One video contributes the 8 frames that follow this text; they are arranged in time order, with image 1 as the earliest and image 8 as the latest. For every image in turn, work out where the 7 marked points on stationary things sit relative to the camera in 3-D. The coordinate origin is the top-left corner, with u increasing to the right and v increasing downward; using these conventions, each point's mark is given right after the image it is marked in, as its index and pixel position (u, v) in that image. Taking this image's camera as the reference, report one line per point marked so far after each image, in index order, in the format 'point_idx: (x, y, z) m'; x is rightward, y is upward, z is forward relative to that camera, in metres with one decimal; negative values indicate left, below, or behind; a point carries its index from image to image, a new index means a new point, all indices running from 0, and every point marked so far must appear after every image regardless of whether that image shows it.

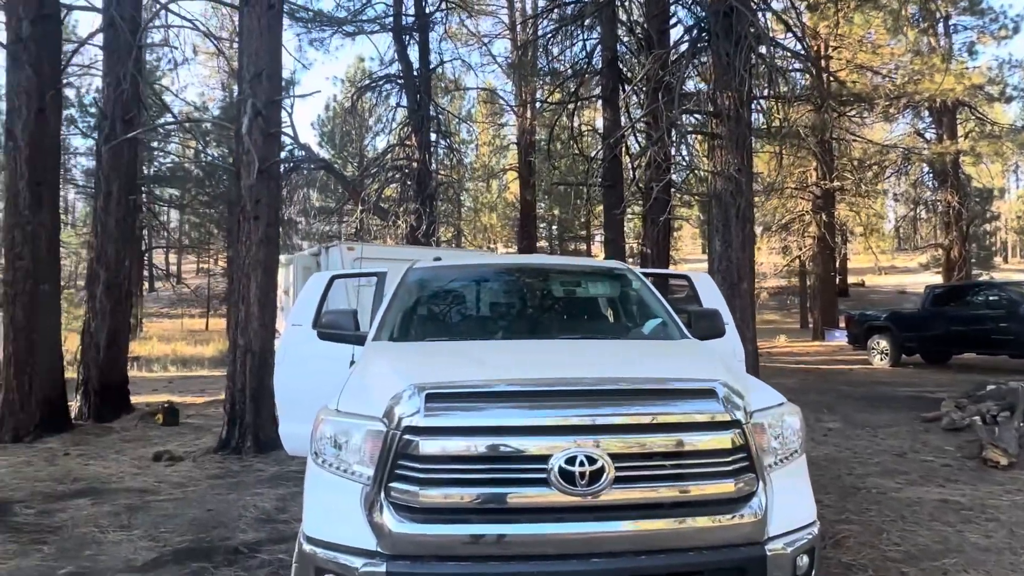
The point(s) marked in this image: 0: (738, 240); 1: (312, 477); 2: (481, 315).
0: (+2.9, +0.6, +8.7) m
1: (-0.8, -0.8, +2.7) m
2: (-0.2, -0.2, +4.2) m
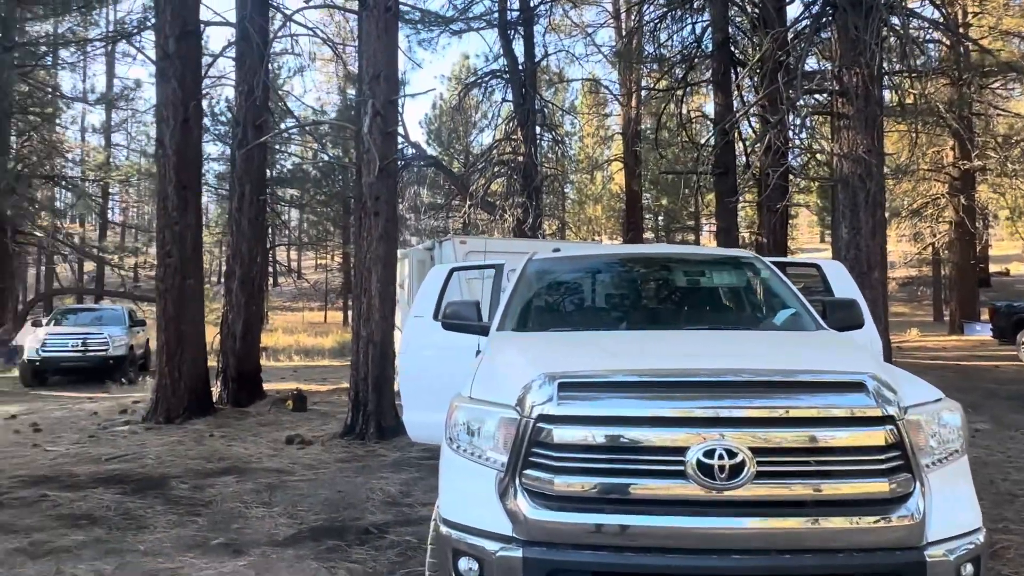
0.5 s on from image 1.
0: (+4.3, +0.7, +8.2) m
1: (-0.3, -0.7, +2.8) m
2: (+0.6, -0.1, +4.2) m
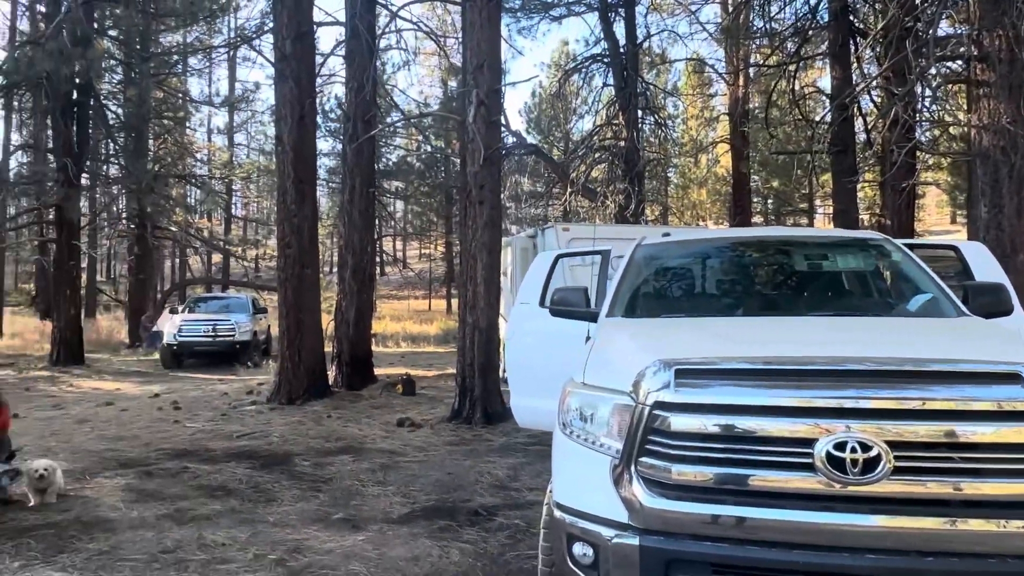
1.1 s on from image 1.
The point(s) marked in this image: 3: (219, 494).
0: (+5.5, +0.9, +7.4) m
1: (+0.2, -0.7, +2.8) m
2: (+1.2, 0.0, +4.0) m
3: (-2.3, -1.6, +5.3) m
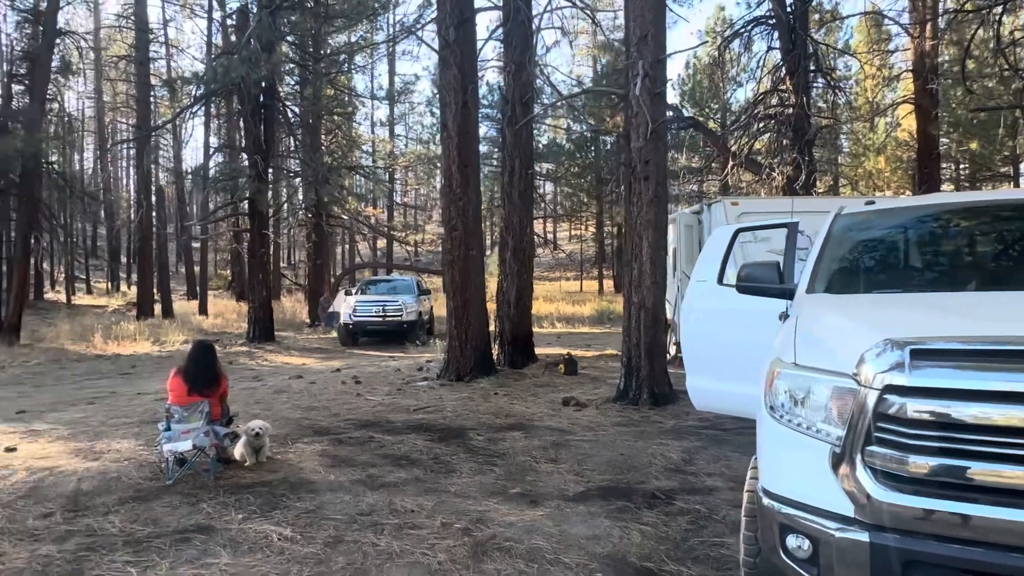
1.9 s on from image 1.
0: (+7.1, +1.2, +6.0) m
1: (+1.0, -0.6, +2.6) m
2: (+2.2, +0.1, +3.6) m
3: (-0.9, -1.4, +5.6) m
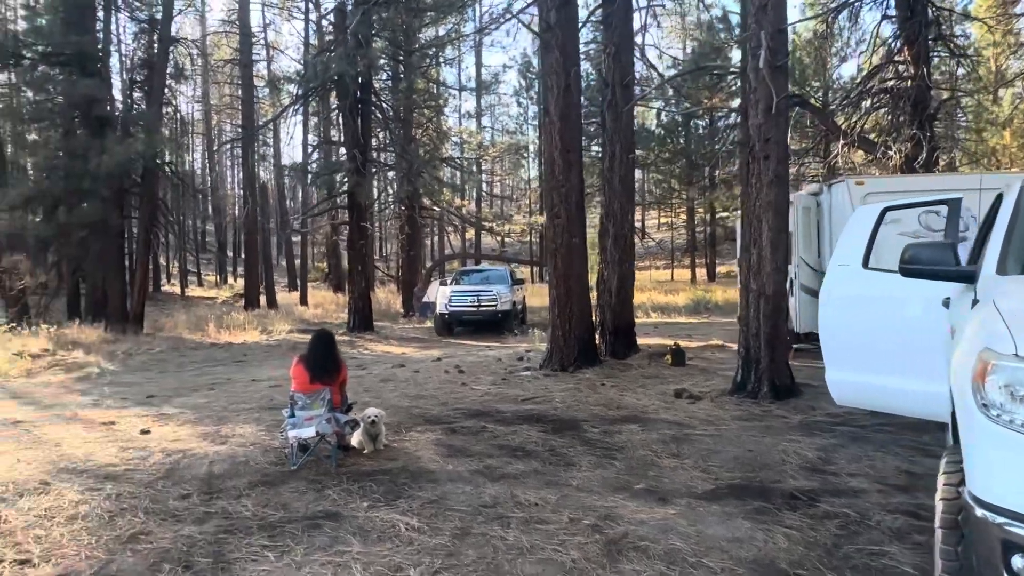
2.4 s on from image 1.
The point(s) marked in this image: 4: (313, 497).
0: (+8.0, +1.3, +4.8) m
1: (+1.5, -0.5, +2.3) m
2: (+2.9, +0.2, +3.1) m
3: (+0.1, -1.3, +5.5) m
4: (-1.4, -1.4, +4.7) m
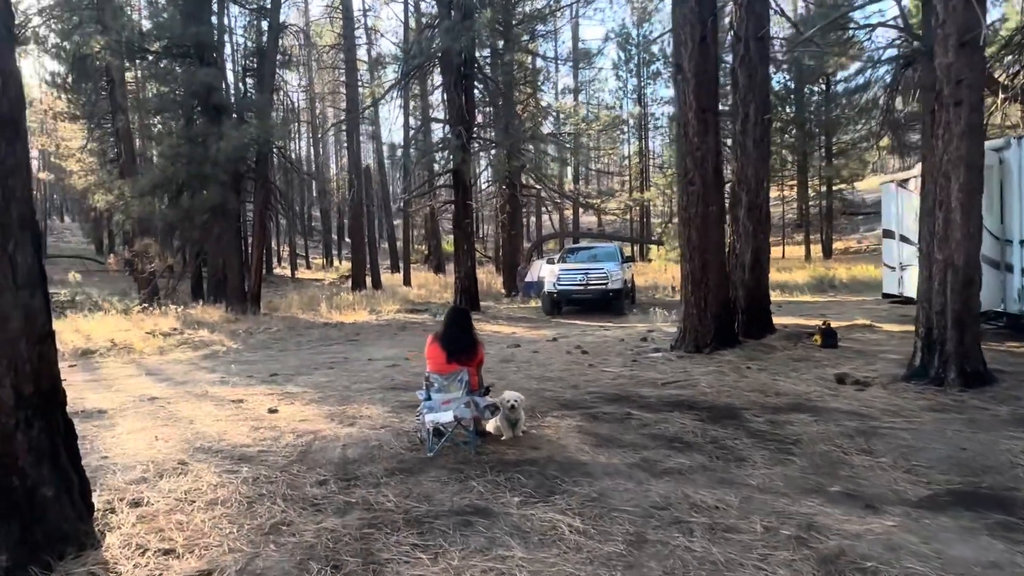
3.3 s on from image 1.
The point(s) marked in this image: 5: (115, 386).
0: (+9.0, +1.6, +3.0) m
1: (+2.2, -0.4, +1.5) m
2: (+3.6, +0.4, +2.0) m
3: (+1.2, -1.1, +4.8) m
4: (-0.3, -1.3, +4.3) m
5: (-5.6, -1.4, +9.6) m
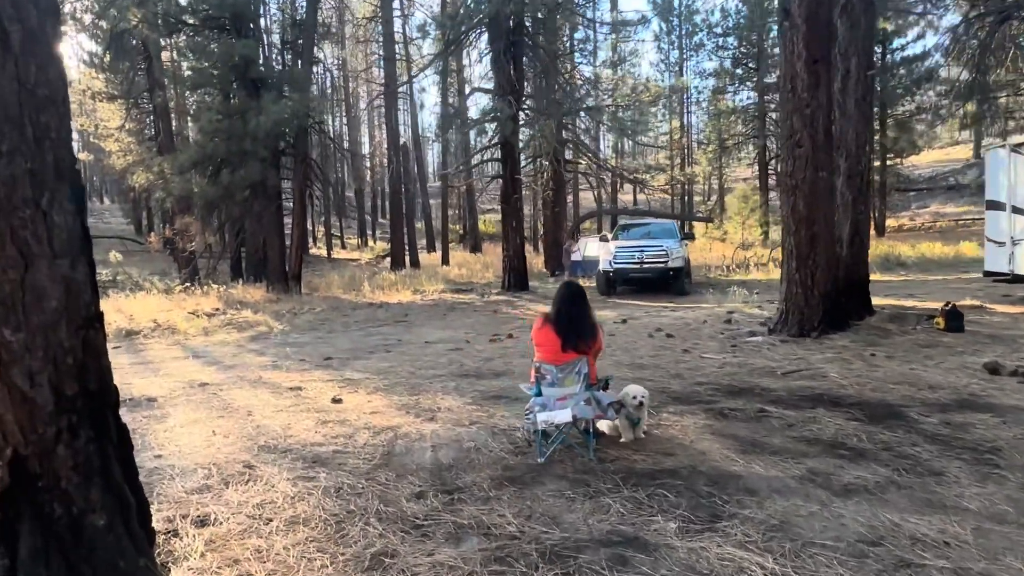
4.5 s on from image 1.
0: (+9.6, +1.7, +1.7) m
1: (+2.8, -0.3, +0.5) m
2: (+4.3, +0.5, +1.0) m
3: (+1.9, -1.0, +3.9) m
4: (+0.4, -1.1, +3.4) m
5: (-4.6, -1.1, +9.0) m
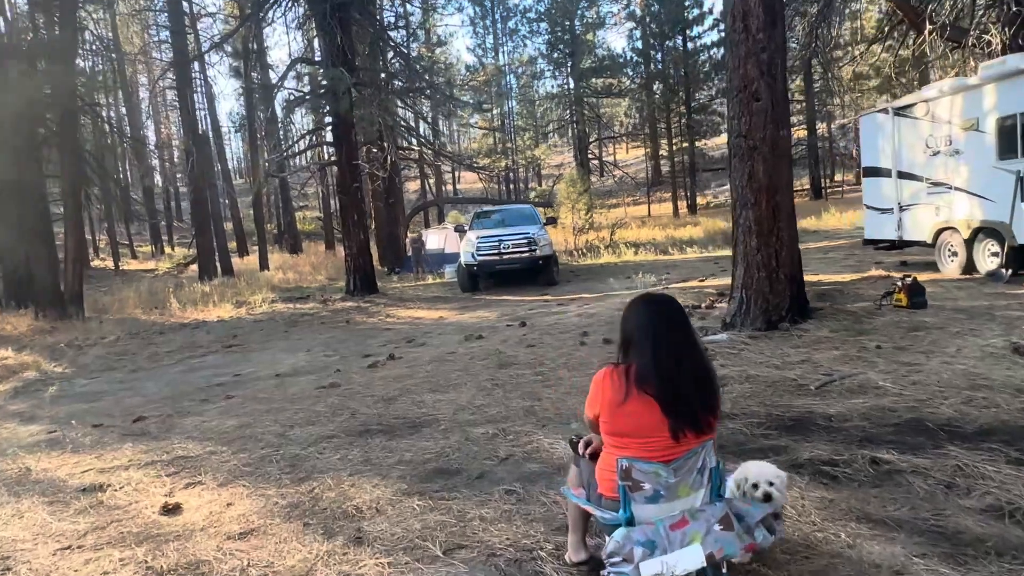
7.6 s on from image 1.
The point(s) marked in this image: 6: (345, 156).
0: (+9.9, +2.3, +2.3) m
1: (+3.8, -0.2, -0.6) m
2: (+5.0, +0.7, +0.2) m
3: (+2.1, -0.9, +2.5) m
4: (+0.8, -1.2, +1.6) m
5: (-5.5, -1.5, +5.6) m
6: (-3.9, +3.1, +15.9) m
